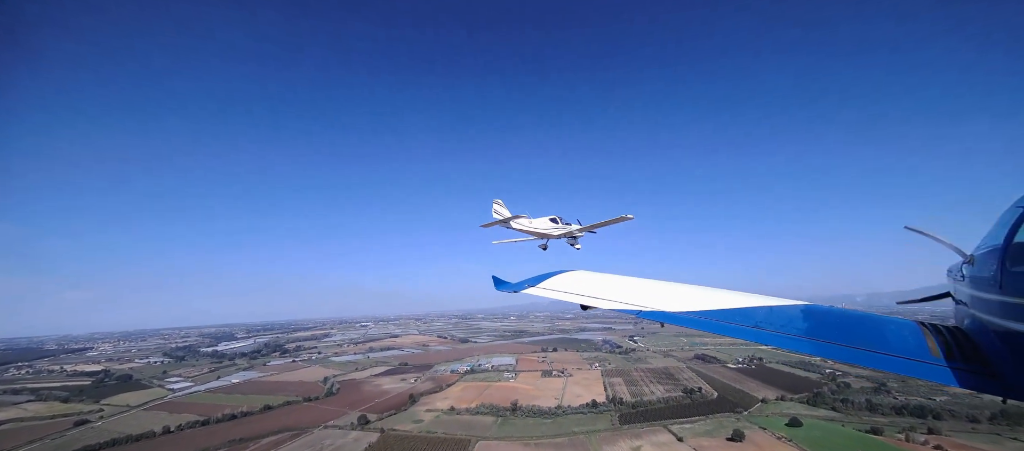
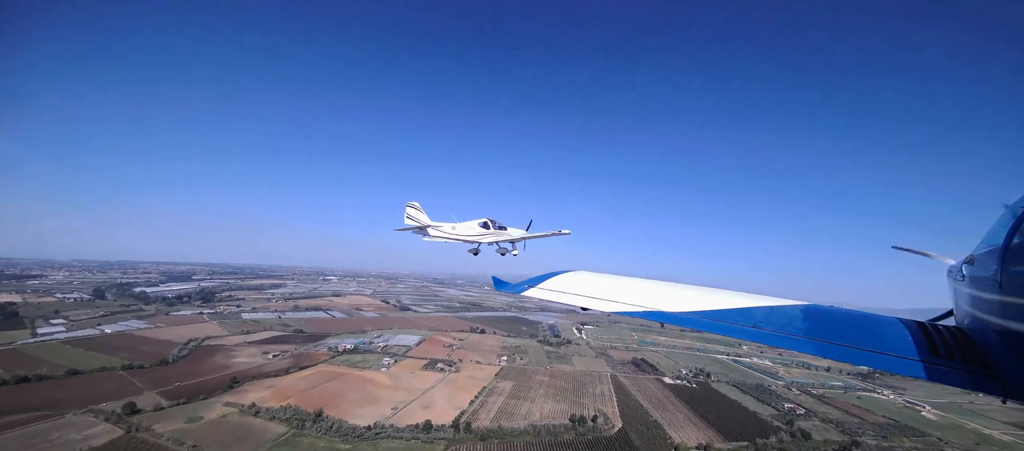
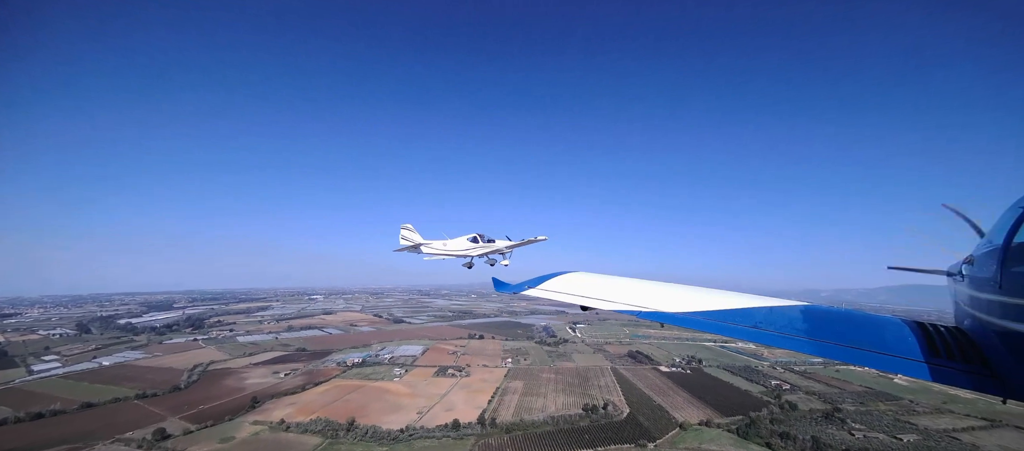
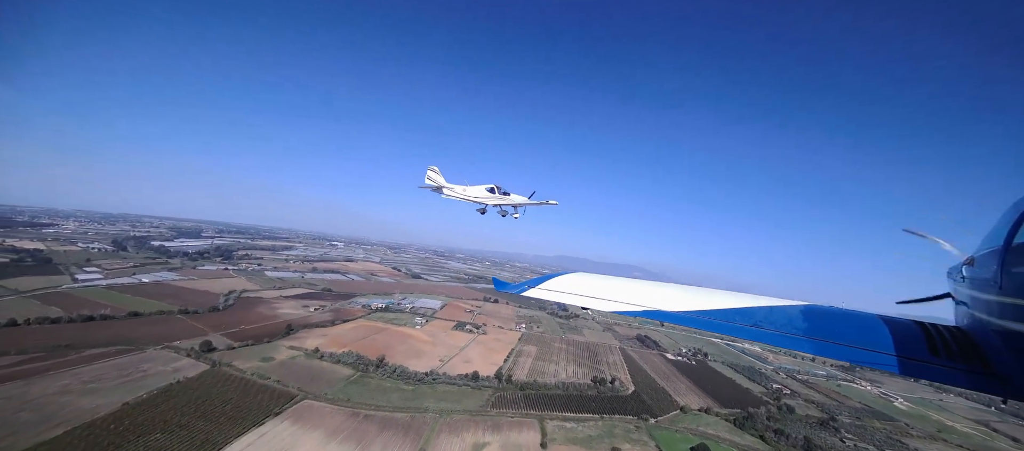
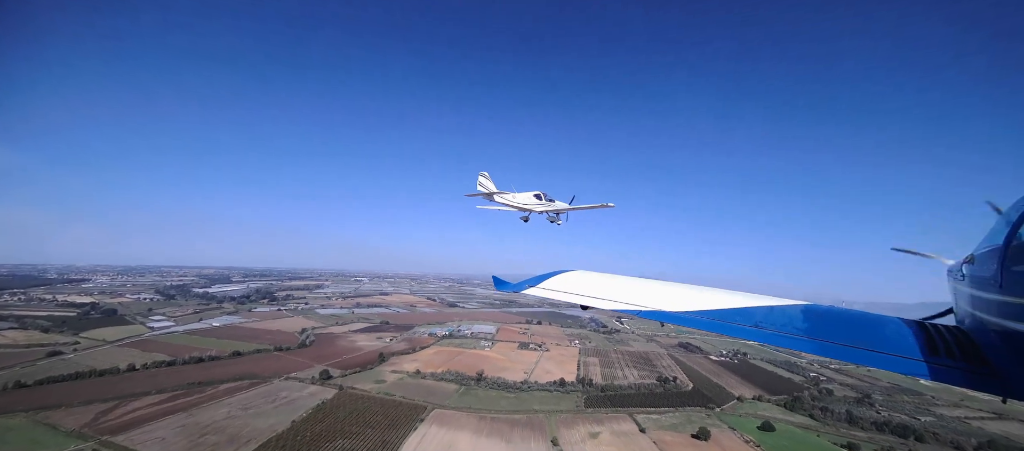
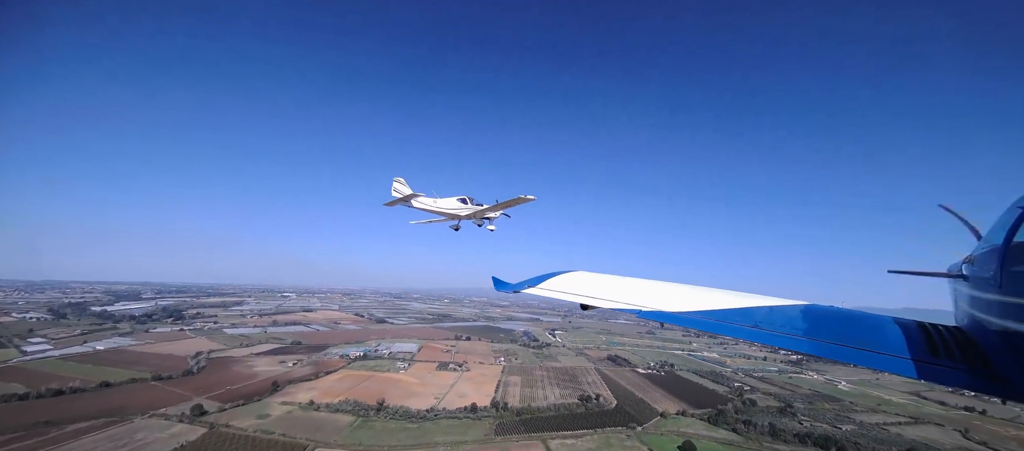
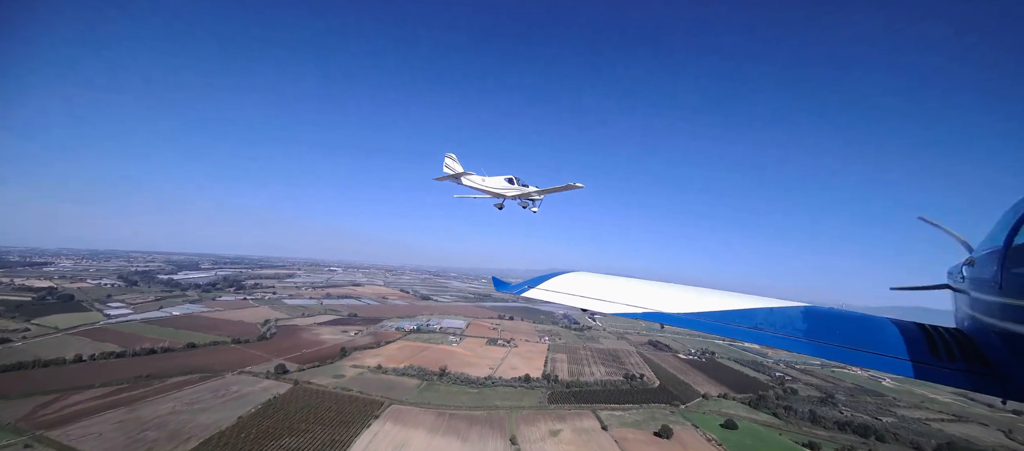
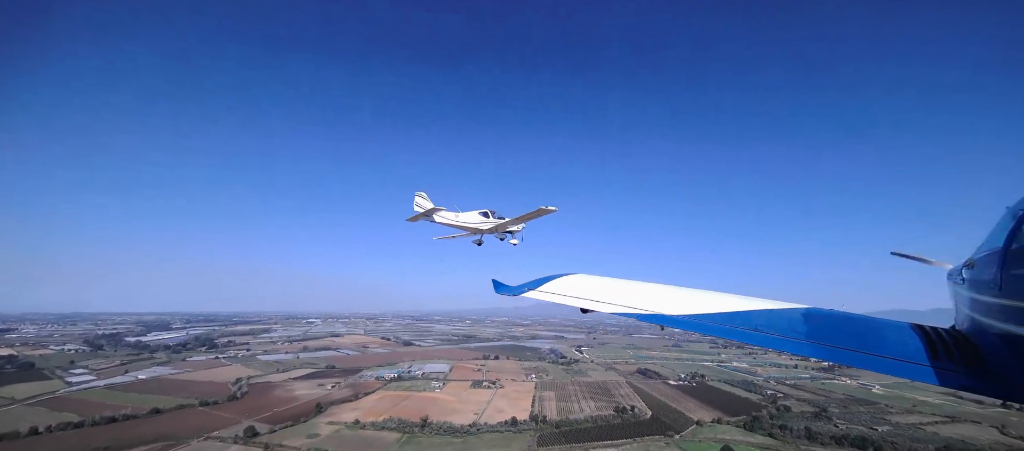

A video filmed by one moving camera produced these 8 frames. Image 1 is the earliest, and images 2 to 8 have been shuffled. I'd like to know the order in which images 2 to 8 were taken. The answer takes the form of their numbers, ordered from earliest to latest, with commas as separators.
5, 7, 8, 6, 4, 3, 2
